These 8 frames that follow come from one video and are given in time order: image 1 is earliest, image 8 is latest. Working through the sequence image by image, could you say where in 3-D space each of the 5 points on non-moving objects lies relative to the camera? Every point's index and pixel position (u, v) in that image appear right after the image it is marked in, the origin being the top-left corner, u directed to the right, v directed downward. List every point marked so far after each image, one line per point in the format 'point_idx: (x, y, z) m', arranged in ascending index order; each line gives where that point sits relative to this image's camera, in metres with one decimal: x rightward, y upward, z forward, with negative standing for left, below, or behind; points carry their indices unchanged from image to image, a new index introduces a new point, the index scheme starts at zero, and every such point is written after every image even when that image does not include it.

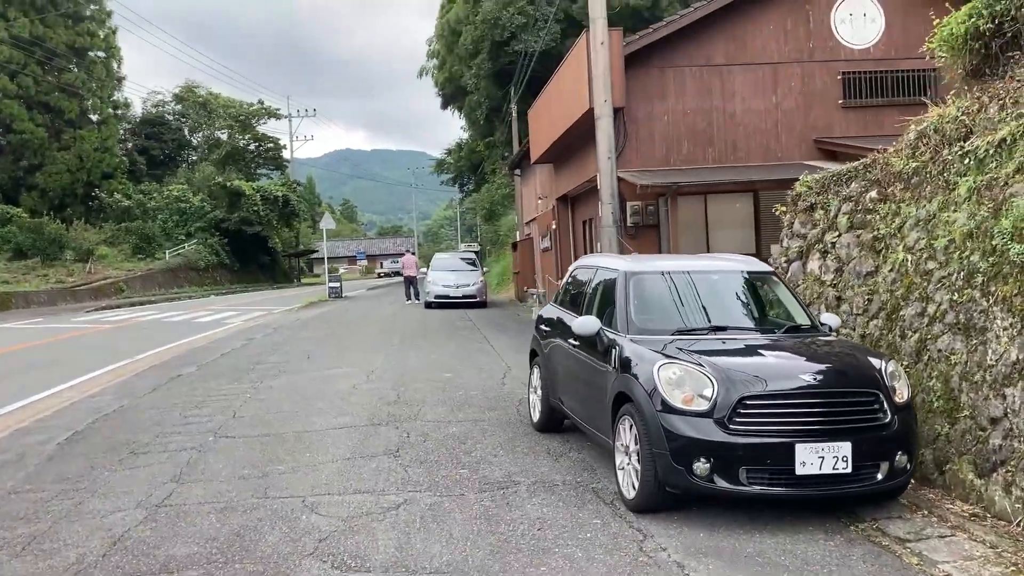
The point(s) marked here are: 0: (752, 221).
0: (+4.0, +1.1, +15.7) m
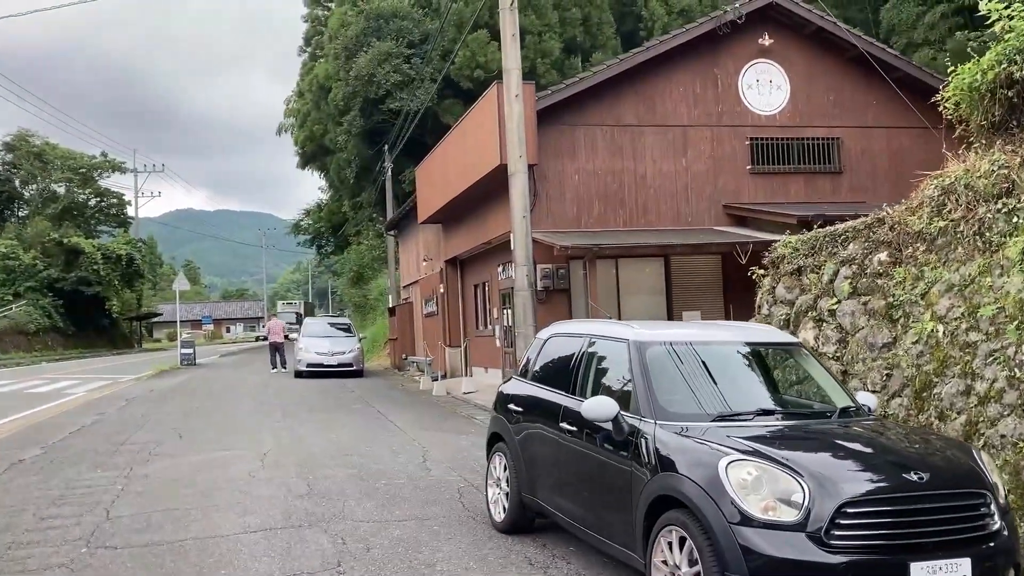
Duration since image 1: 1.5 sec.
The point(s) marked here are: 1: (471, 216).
0: (+2.4, 0.0, +15.1) m
1: (-0.7, +1.4, +18.3) m
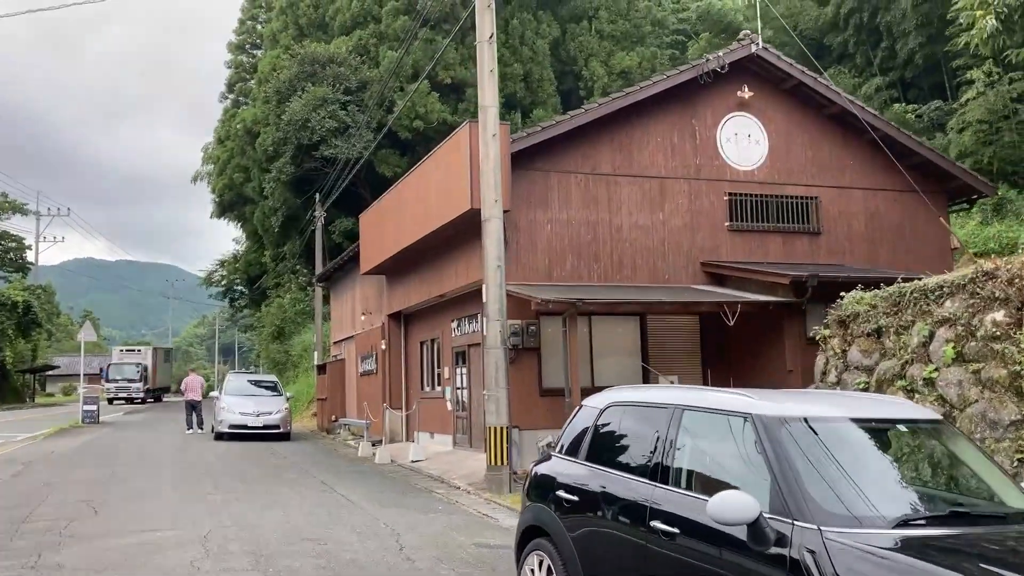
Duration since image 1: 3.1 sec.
0: (+1.9, -0.9, +14.0) m
1: (-1.5, +0.4, +16.9) m
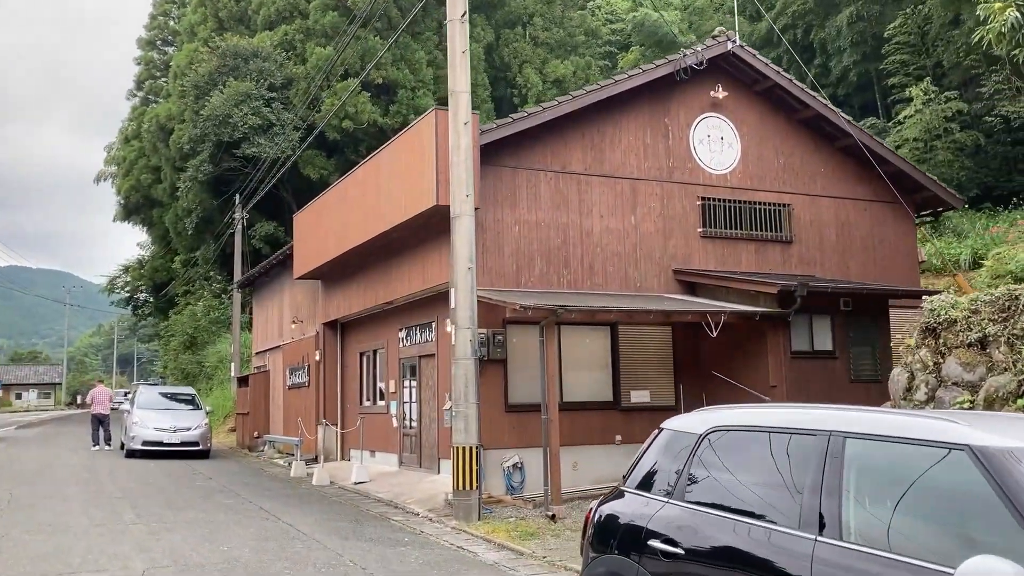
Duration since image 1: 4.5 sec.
0: (+1.3, -1.0, +13.0) m
1: (-2.3, +0.3, +15.6) m
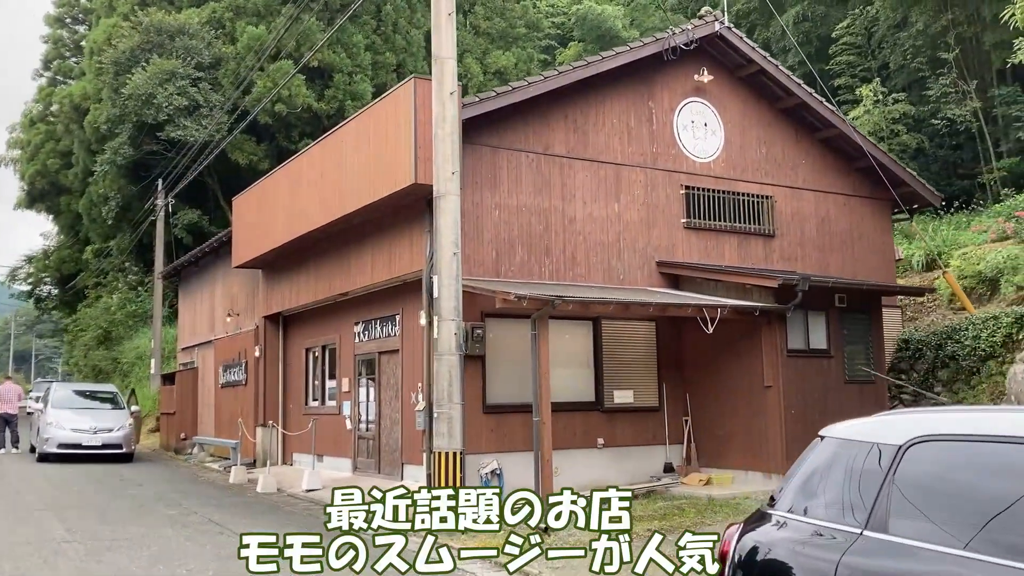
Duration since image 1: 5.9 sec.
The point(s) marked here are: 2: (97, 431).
0: (+1.0, -0.9, +12.1) m
1: (-2.9, +0.5, +14.3) m
2: (-8.0, -2.7, +17.9) m
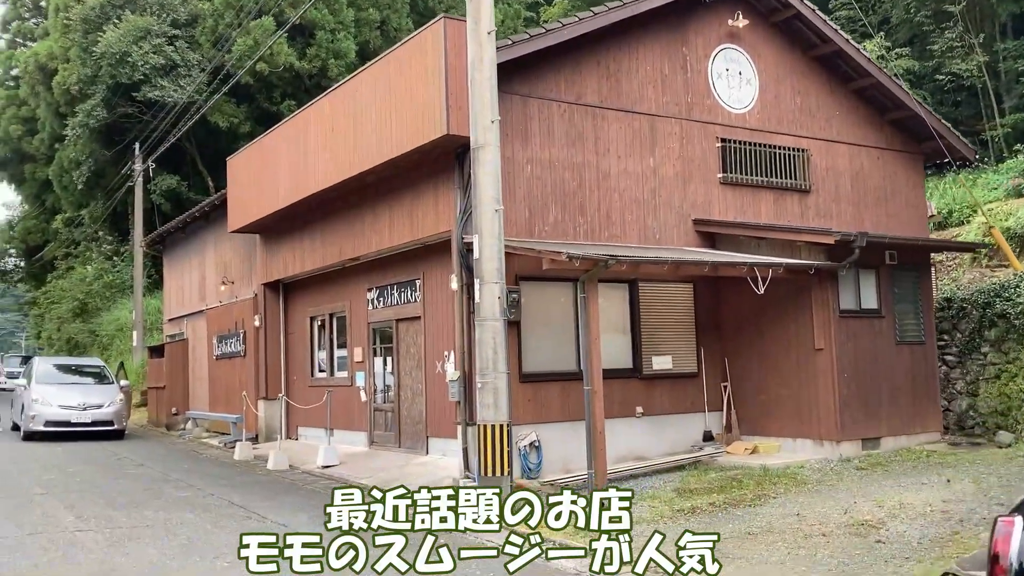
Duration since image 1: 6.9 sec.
0: (+1.4, -0.4, +11.3) m
1: (-2.5, +1.0, +13.4) m
2: (-7.7, -2.2, +17.0) m
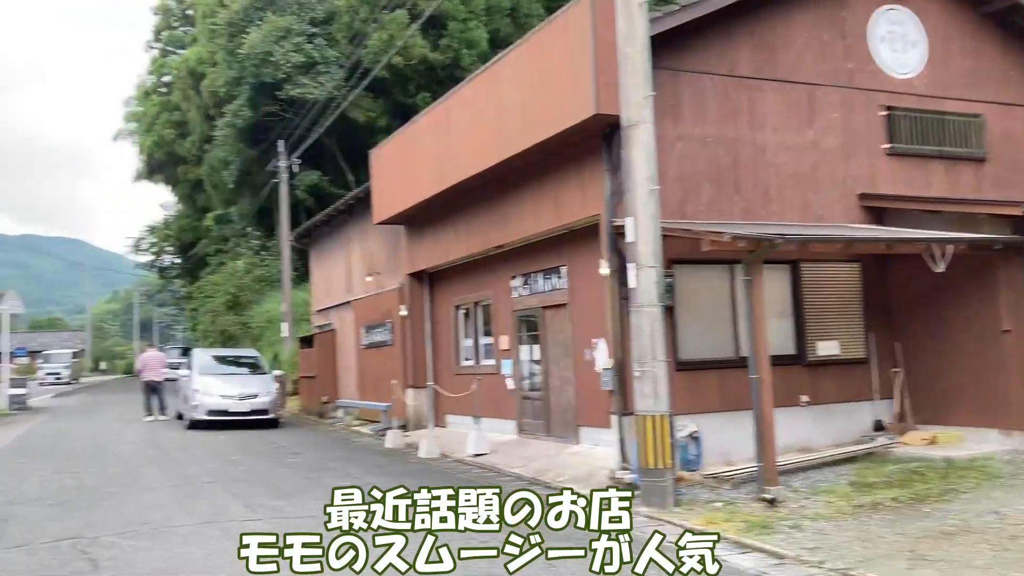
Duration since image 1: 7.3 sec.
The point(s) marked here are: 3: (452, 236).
0: (+3.2, -0.2, +10.7) m
1: (-0.5, +1.1, +13.3) m
2: (-5.1, -2.0, +17.6) m
3: (-0.9, +0.8, +14.2) m
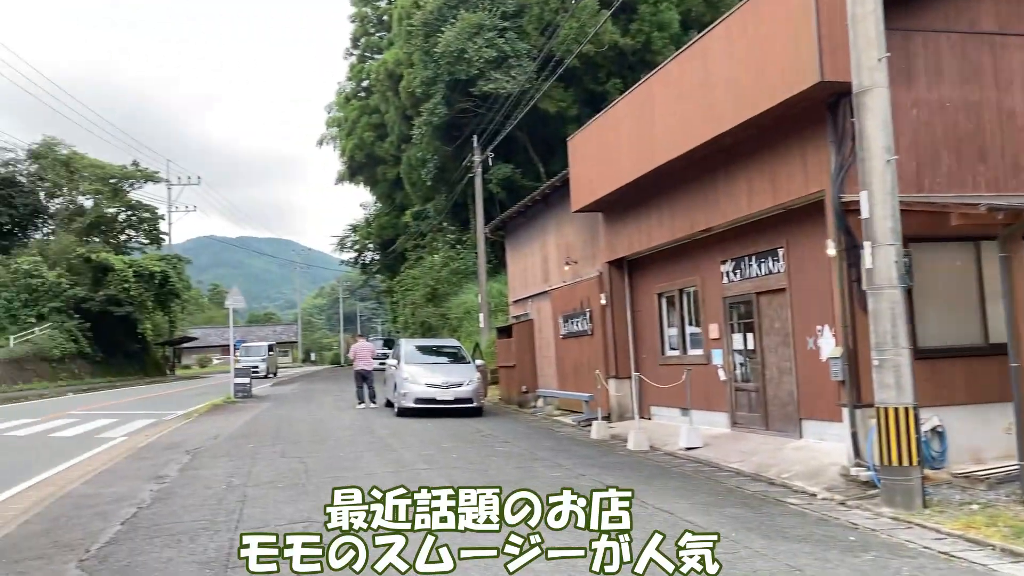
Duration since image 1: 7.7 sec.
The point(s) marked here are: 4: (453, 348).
0: (+5.5, 0.0, +9.5) m
1: (+2.4, +1.3, +12.8) m
2: (-1.2, -1.9, +17.9) m
3: (+2.1, +1.0, +13.8) m
4: (-1.2, -1.3, +19.8) m
